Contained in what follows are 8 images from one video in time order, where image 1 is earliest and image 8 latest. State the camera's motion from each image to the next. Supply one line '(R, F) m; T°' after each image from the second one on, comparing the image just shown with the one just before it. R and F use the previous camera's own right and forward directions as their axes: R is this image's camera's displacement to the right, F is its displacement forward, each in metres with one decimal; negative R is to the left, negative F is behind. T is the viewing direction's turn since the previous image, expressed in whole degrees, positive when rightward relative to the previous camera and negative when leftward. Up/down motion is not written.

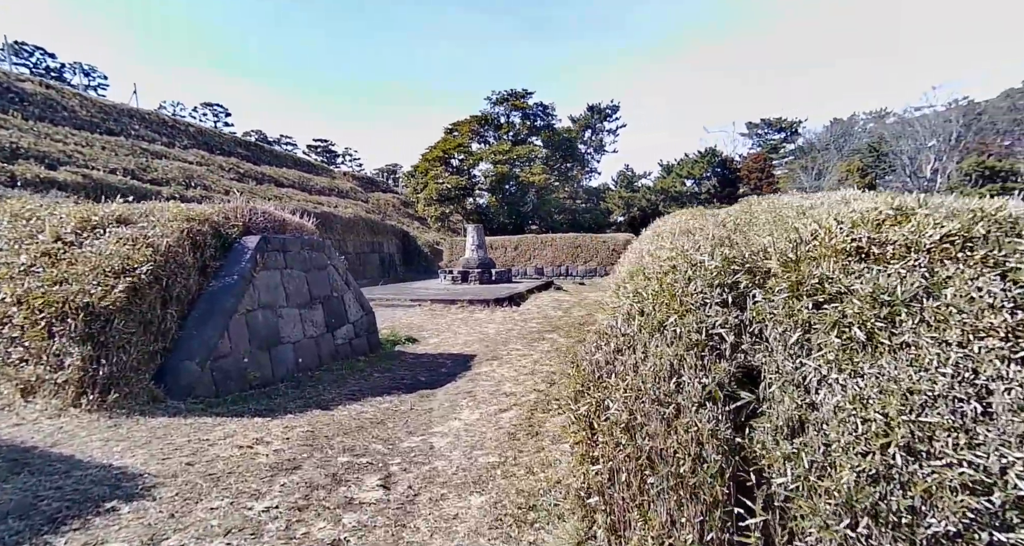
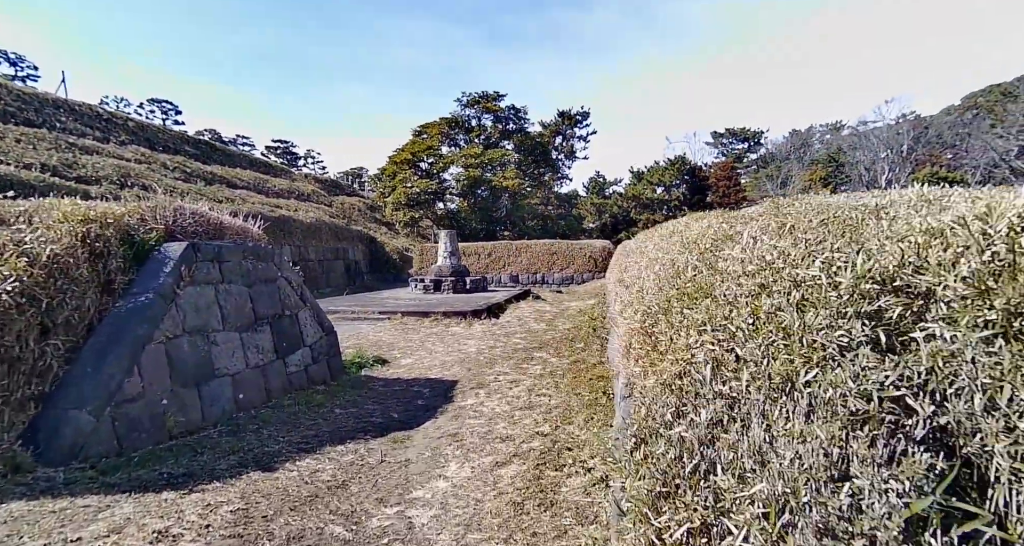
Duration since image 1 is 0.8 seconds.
(-0.1, +0.7) m; +3°
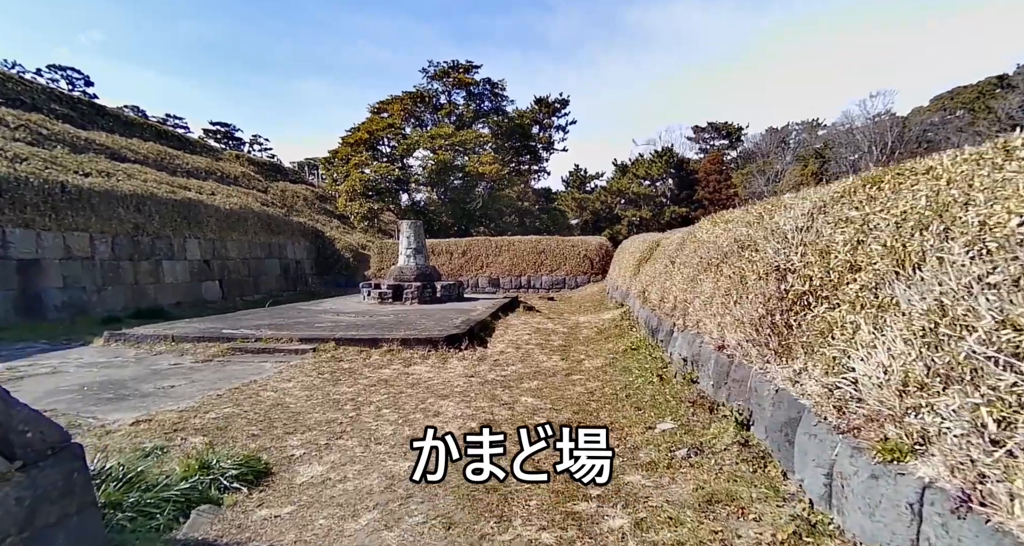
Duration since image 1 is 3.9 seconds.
(-0.2, +2.8) m; +3°
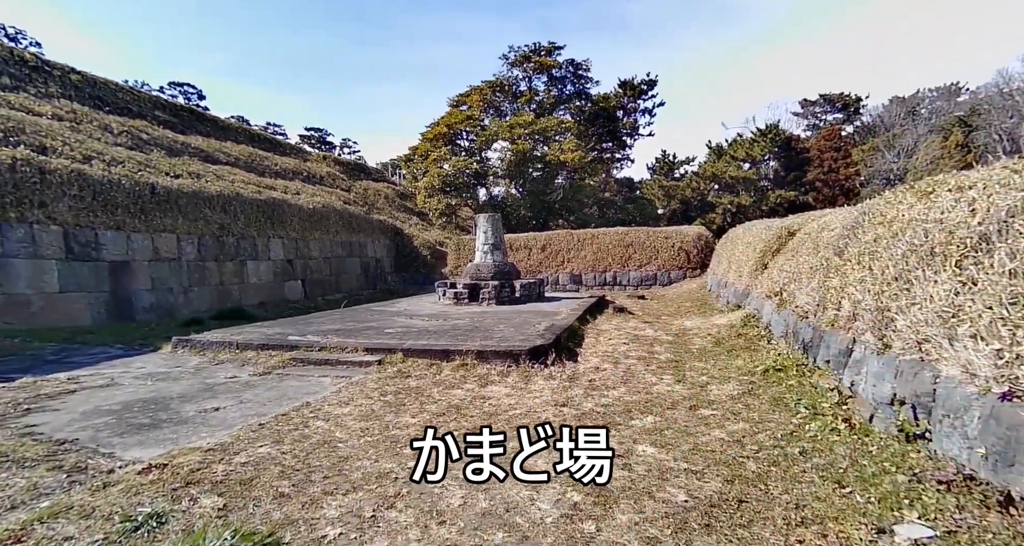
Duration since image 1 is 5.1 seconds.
(-0.1, +0.9) m; -8°
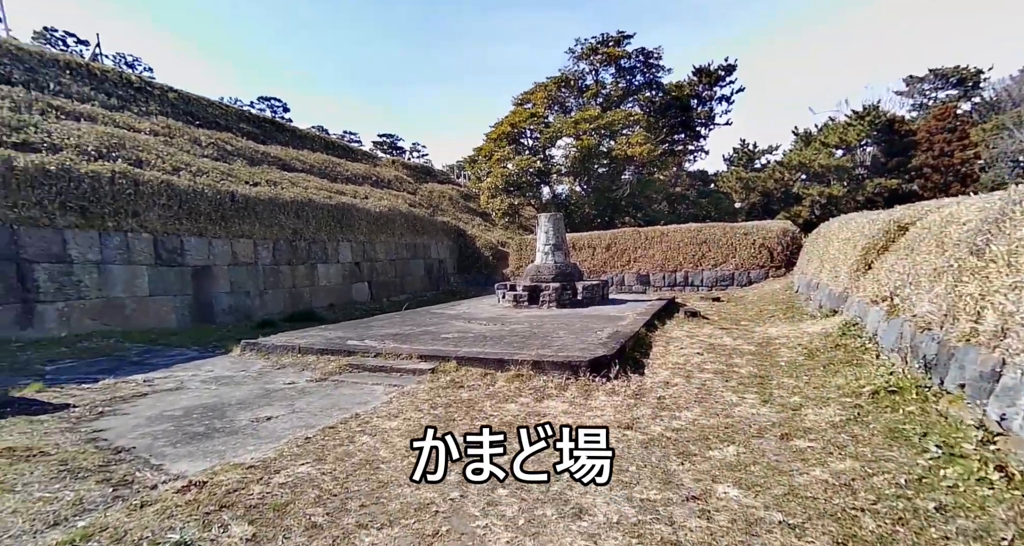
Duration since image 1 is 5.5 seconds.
(+0.1, +0.3) m; -7°
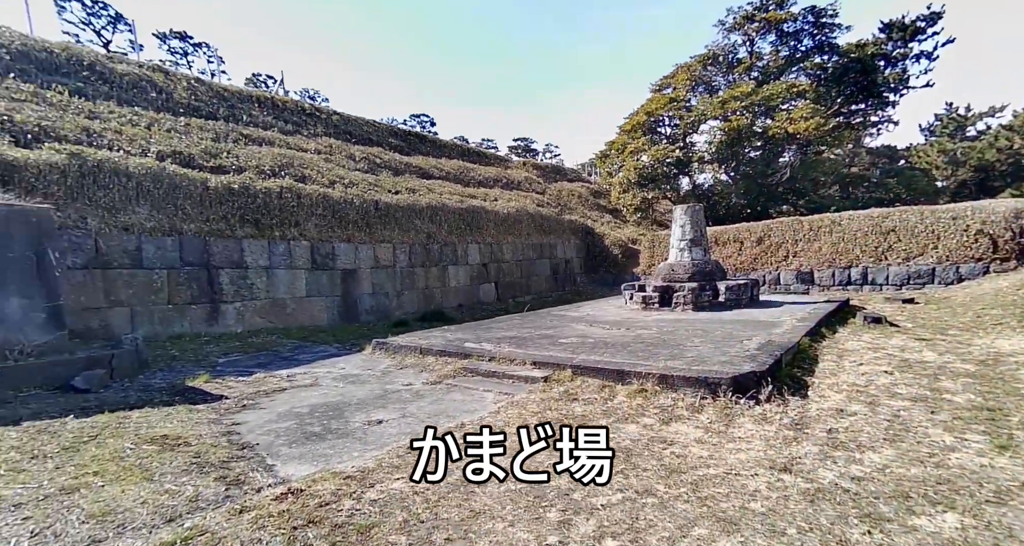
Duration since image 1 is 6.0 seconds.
(+0.1, +0.4) m; -13°
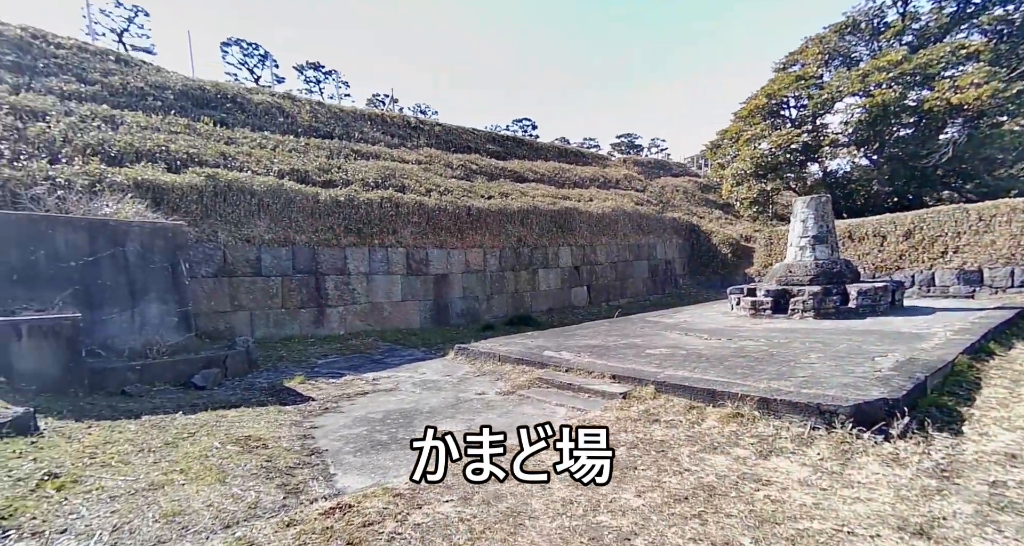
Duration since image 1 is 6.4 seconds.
(+0.1, +0.2) m; -10°
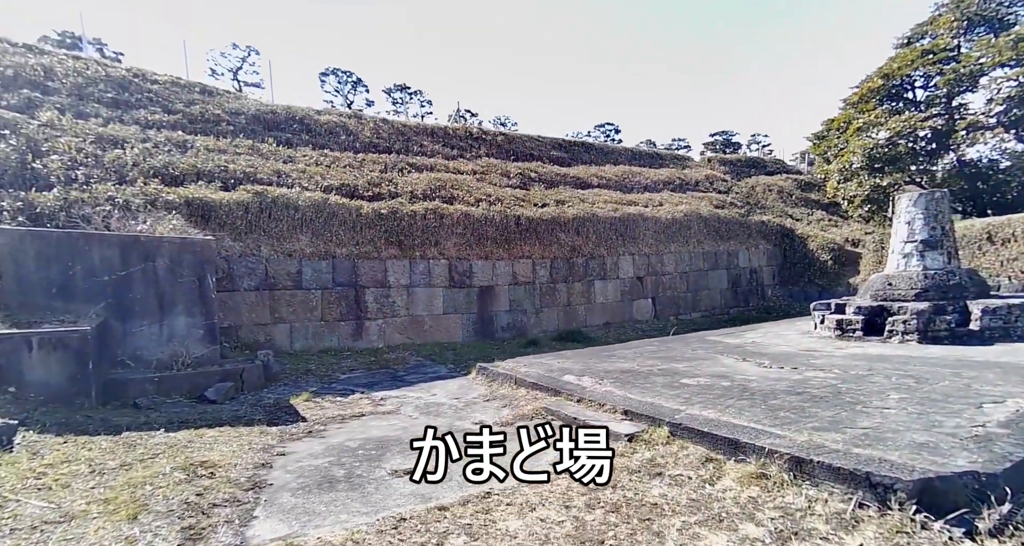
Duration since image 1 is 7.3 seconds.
(+0.5, +0.5) m; -10°
